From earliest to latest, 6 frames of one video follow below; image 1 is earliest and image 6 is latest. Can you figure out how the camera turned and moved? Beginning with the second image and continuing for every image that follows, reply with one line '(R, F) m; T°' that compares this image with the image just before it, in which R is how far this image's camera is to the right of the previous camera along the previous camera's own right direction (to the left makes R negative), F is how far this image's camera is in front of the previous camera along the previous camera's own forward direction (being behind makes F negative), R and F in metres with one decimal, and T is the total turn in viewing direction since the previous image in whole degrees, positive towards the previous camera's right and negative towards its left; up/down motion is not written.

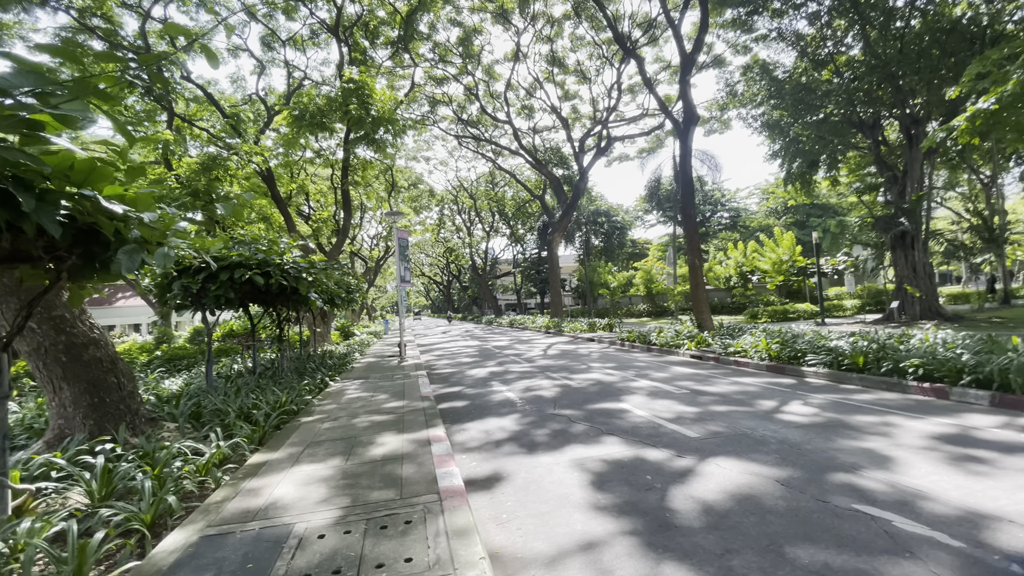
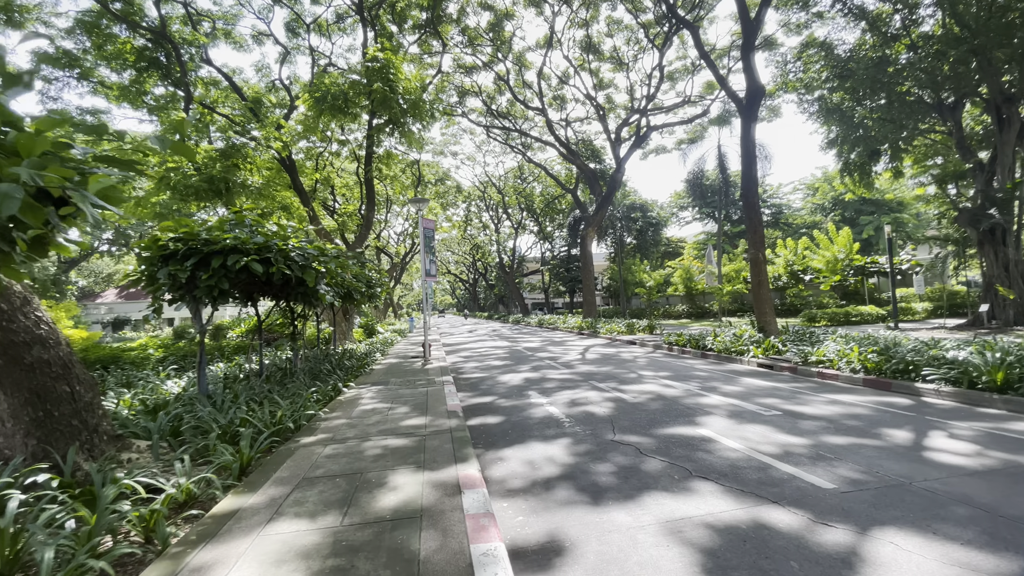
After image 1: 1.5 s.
(-0.3, +1.3) m; -3°
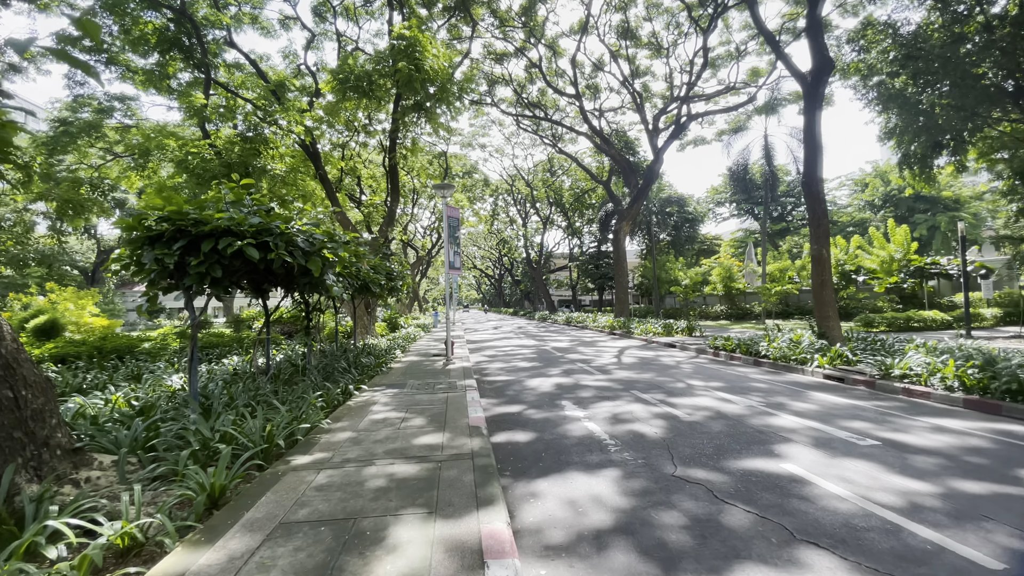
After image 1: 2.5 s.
(-0.1, +0.9) m; -3°
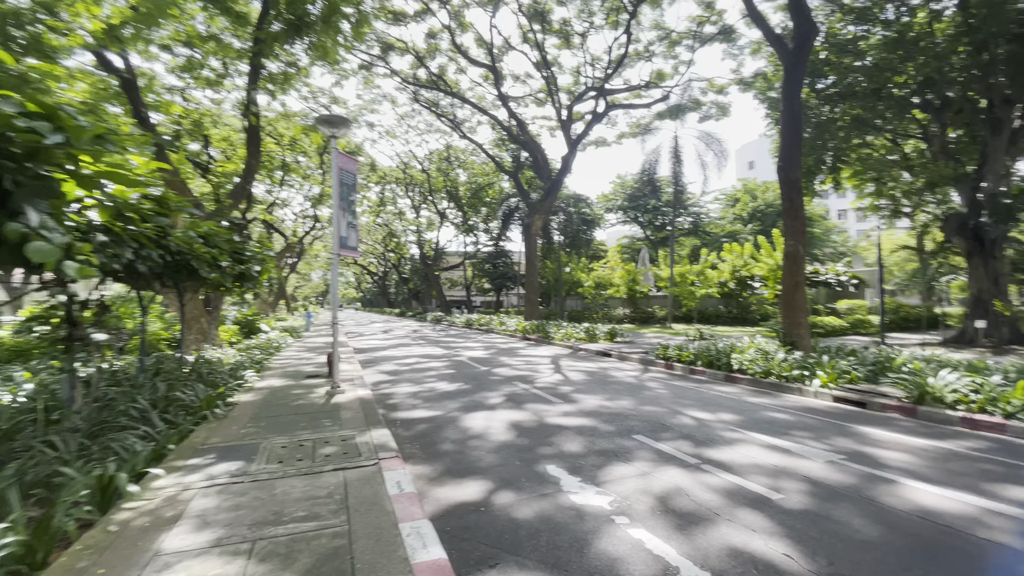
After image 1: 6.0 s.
(-0.6, +3.0) m; +14°
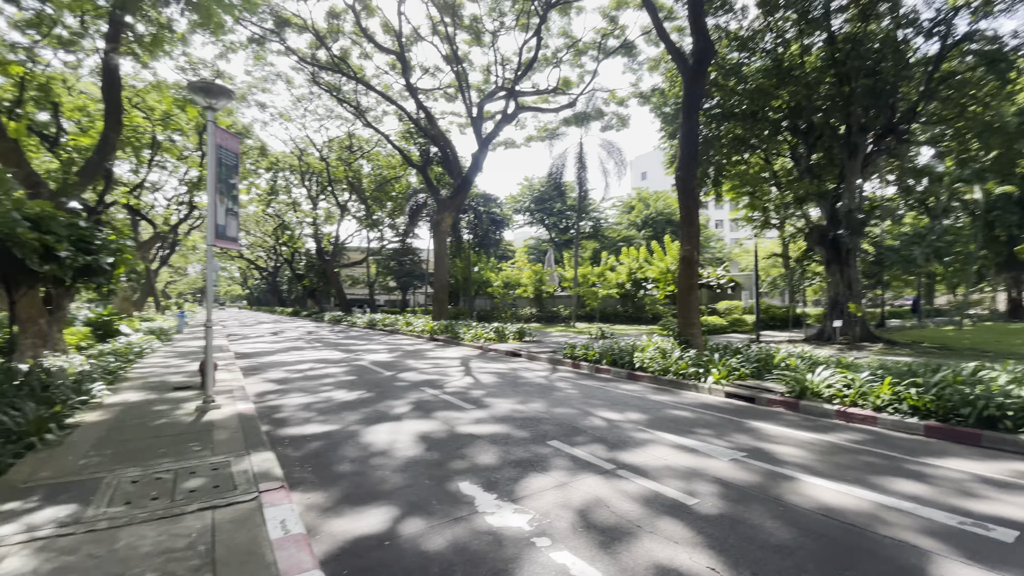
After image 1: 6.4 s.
(0.0, +0.3) m; +11°
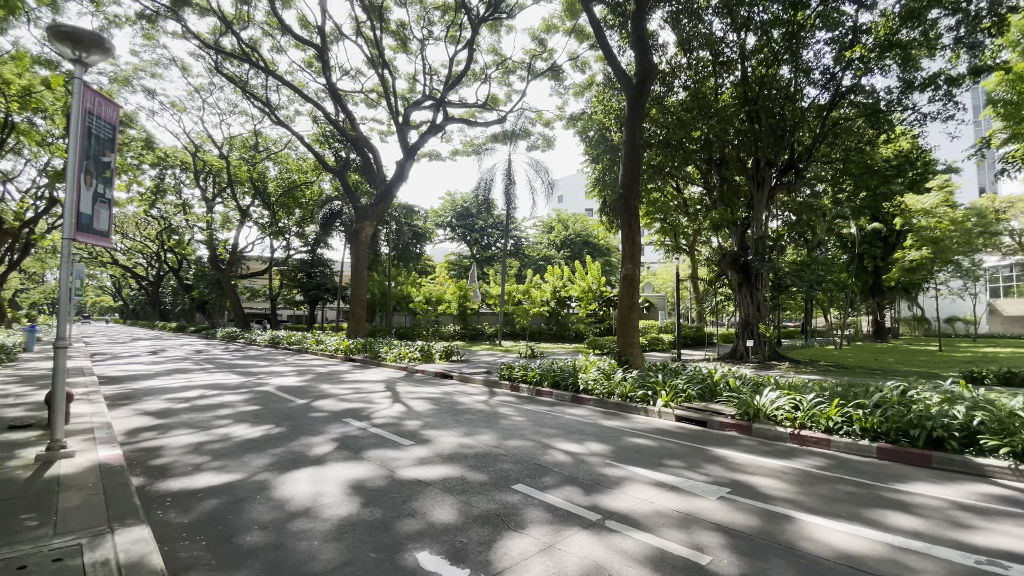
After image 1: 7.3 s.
(-0.4, +0.7) m; +10°
